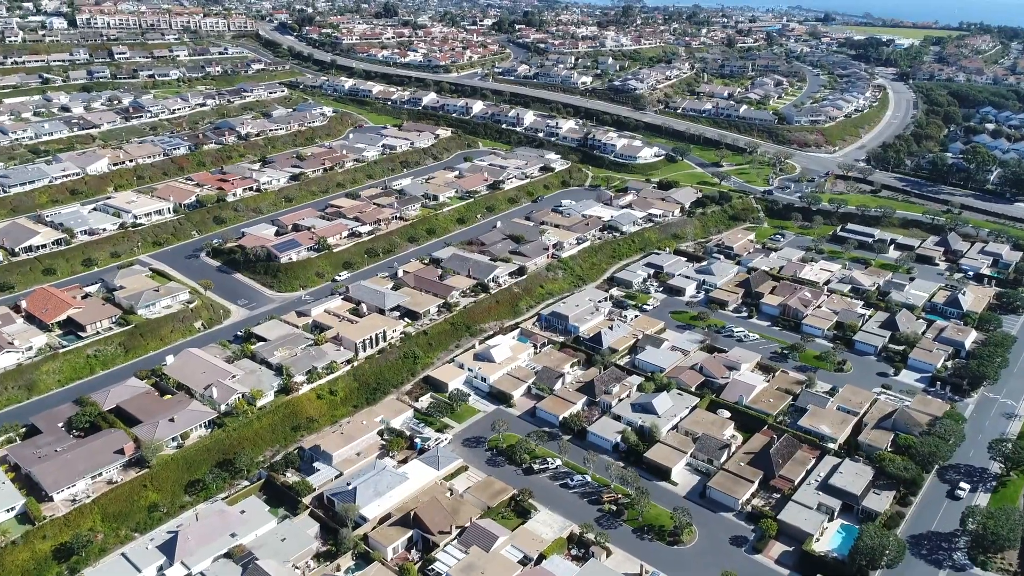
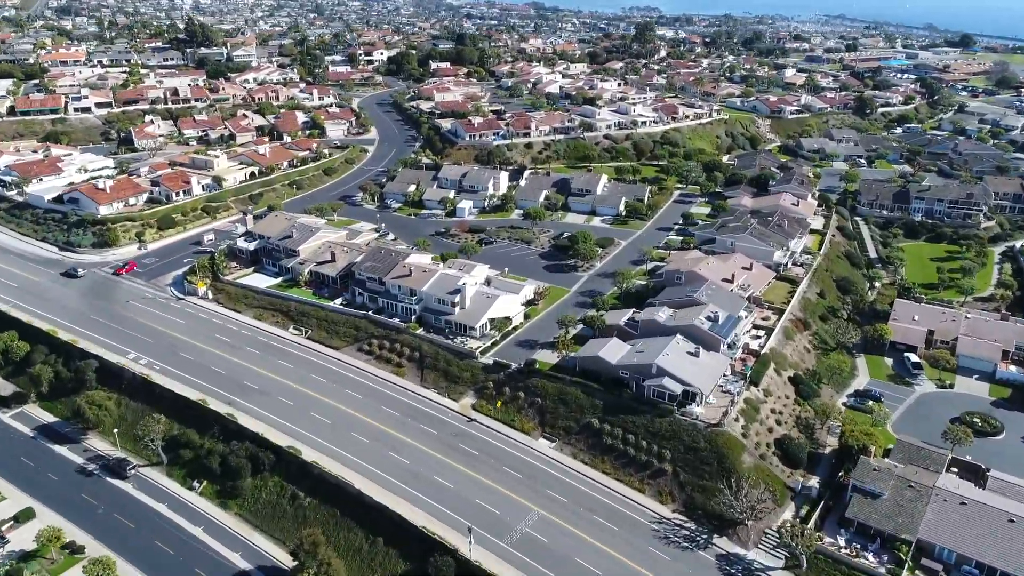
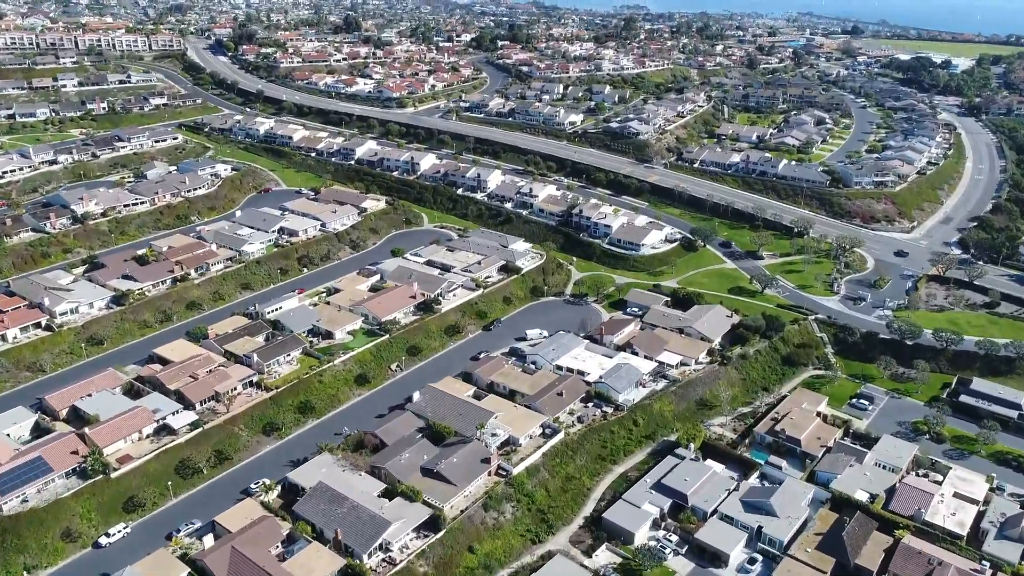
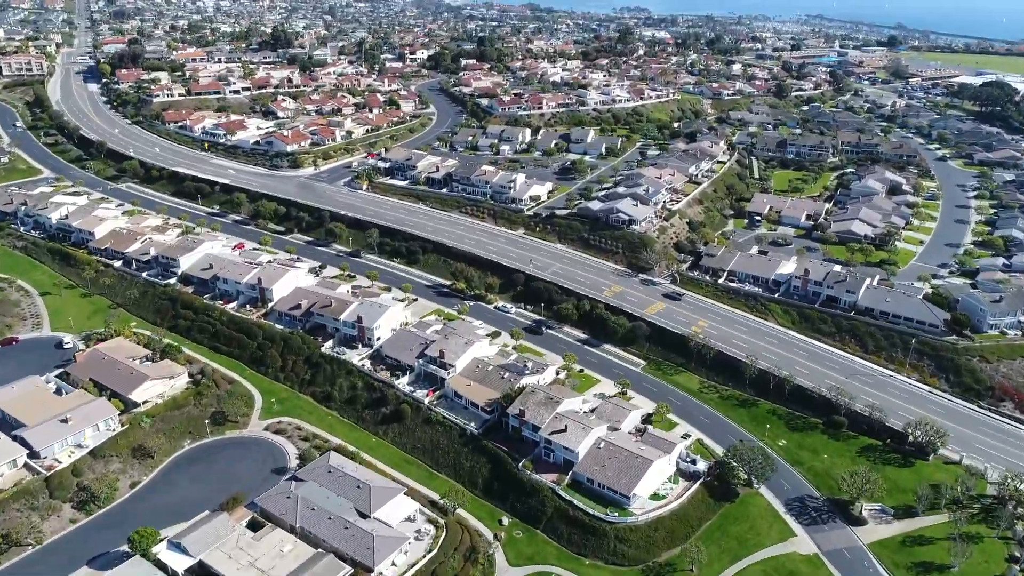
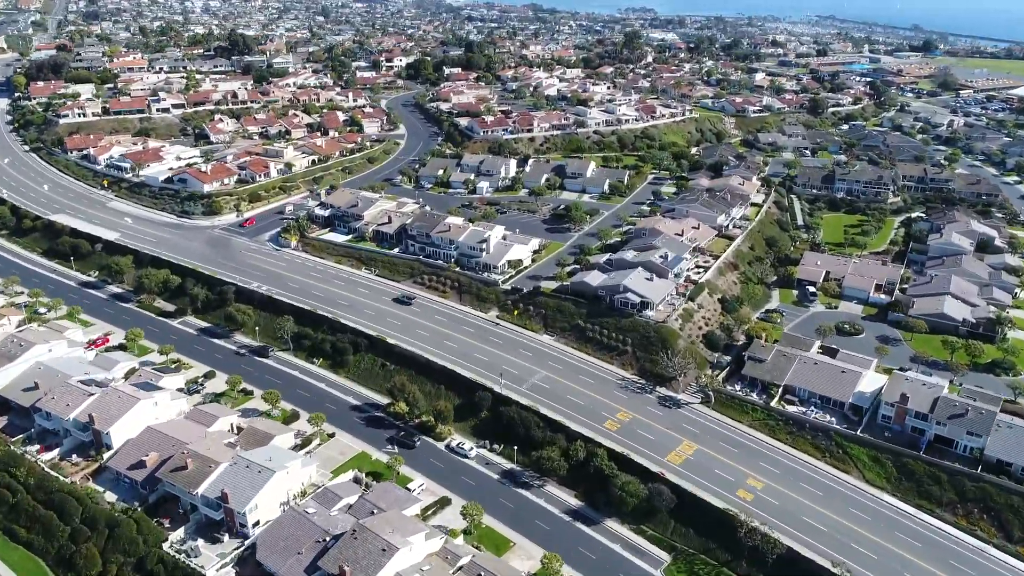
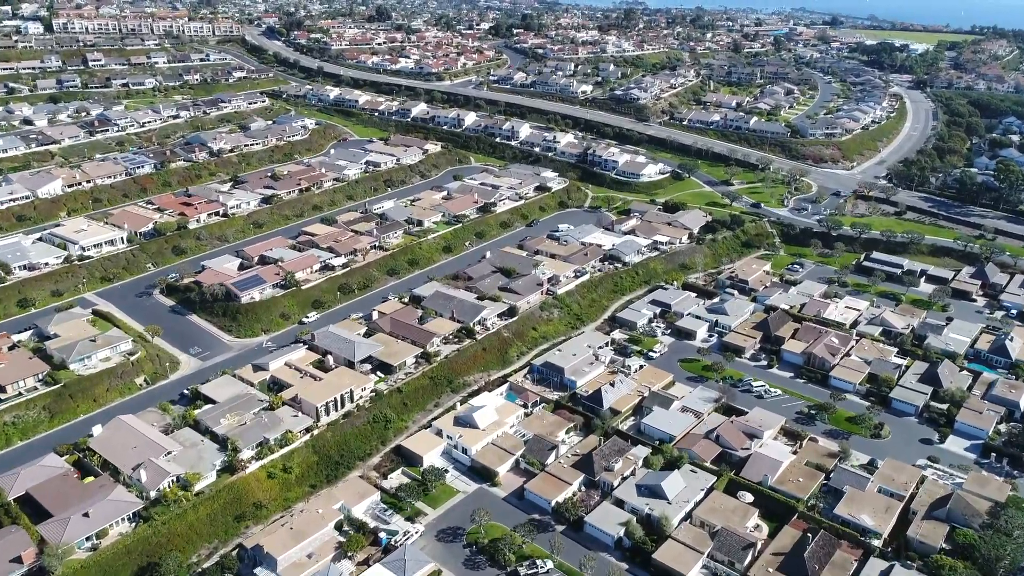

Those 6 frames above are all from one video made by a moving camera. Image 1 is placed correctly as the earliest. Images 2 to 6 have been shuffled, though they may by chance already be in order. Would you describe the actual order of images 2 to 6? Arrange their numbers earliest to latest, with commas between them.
6, 3, 4, 5, 2
